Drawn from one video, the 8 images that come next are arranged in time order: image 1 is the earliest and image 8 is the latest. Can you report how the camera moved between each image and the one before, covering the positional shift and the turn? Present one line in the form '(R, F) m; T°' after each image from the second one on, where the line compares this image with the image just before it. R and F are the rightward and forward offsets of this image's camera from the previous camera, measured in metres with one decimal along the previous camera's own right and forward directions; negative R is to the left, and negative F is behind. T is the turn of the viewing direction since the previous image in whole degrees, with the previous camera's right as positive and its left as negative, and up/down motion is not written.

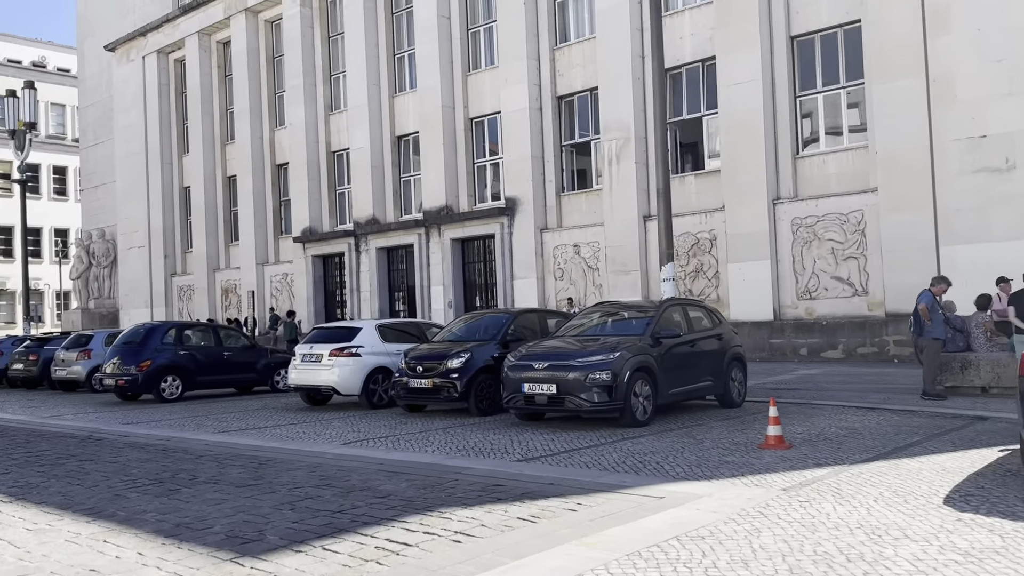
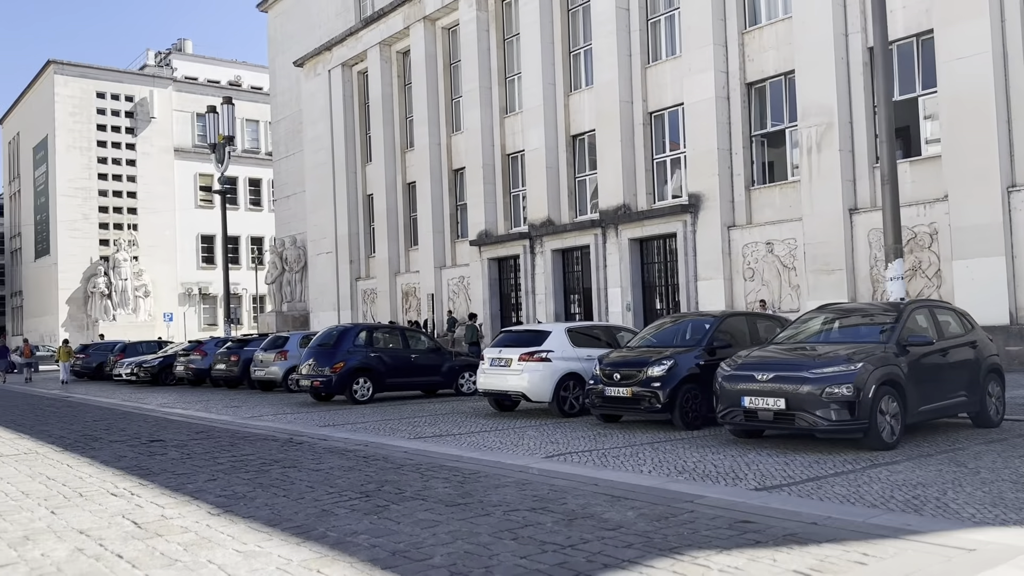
(-0.6, +0.9) m; -12°
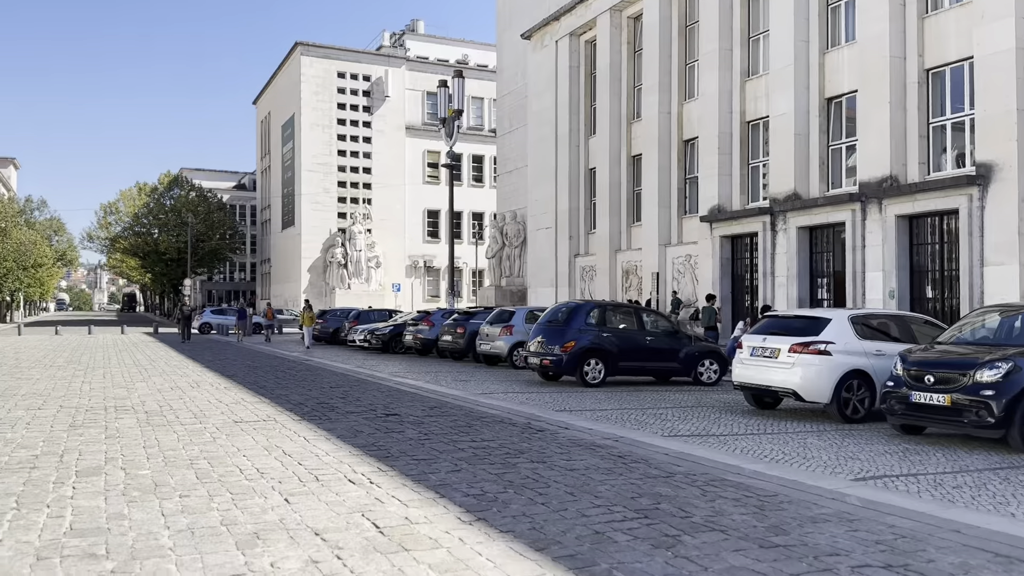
(-0.8, +1.5) m; -15°
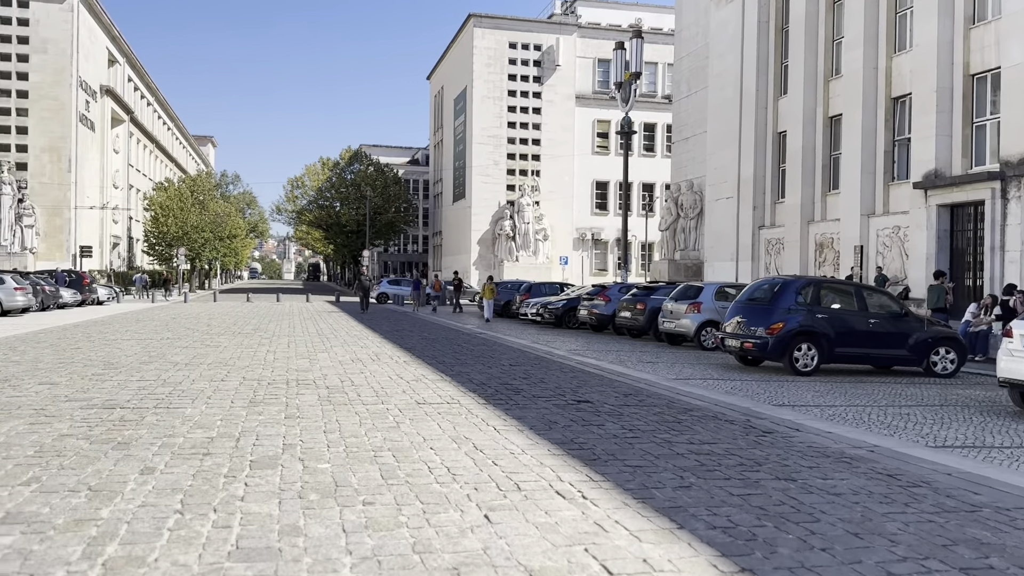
(-0.6, +1.3) m; -12°
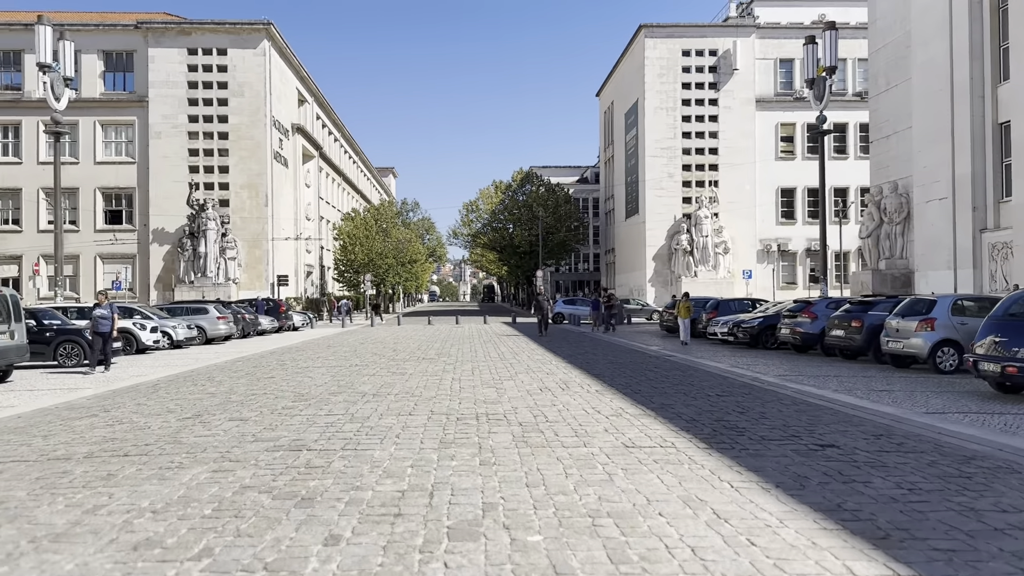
(-0.5, +1.2) m; -12°
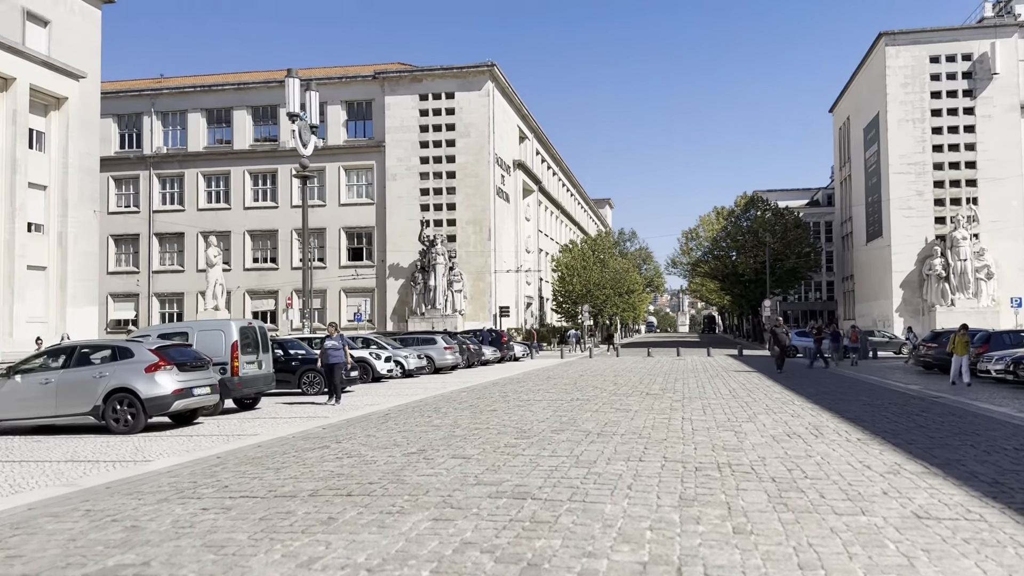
(-0.2, +0.8) m; -15°
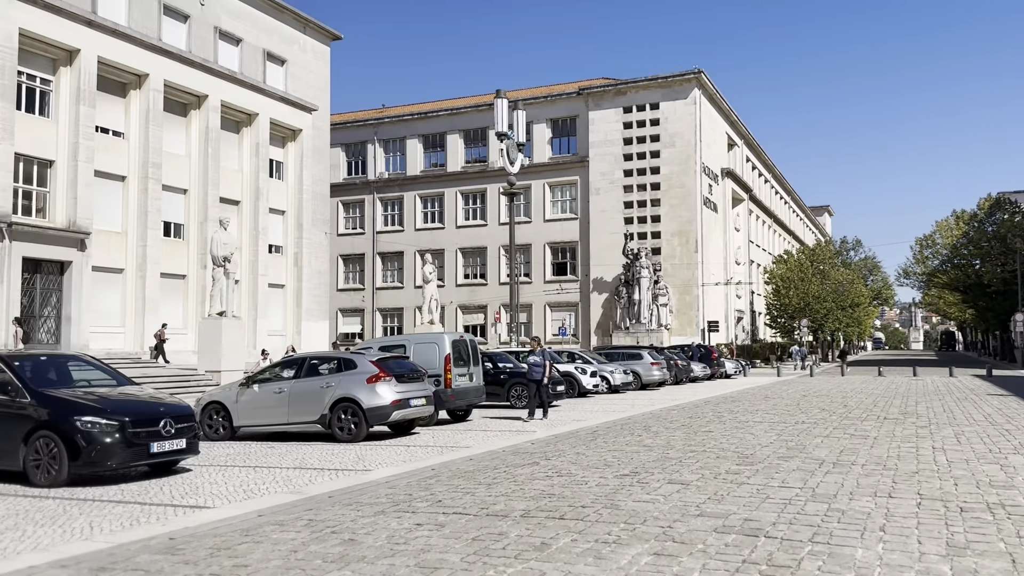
(-0.1, +0.4) m; -14°
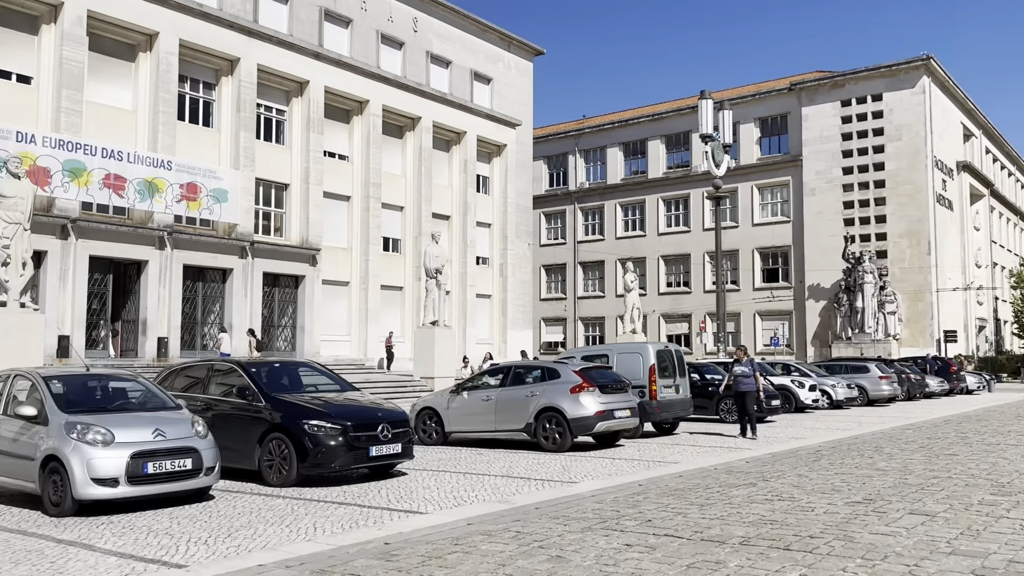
(-0.1, +0.2) m; -14°
